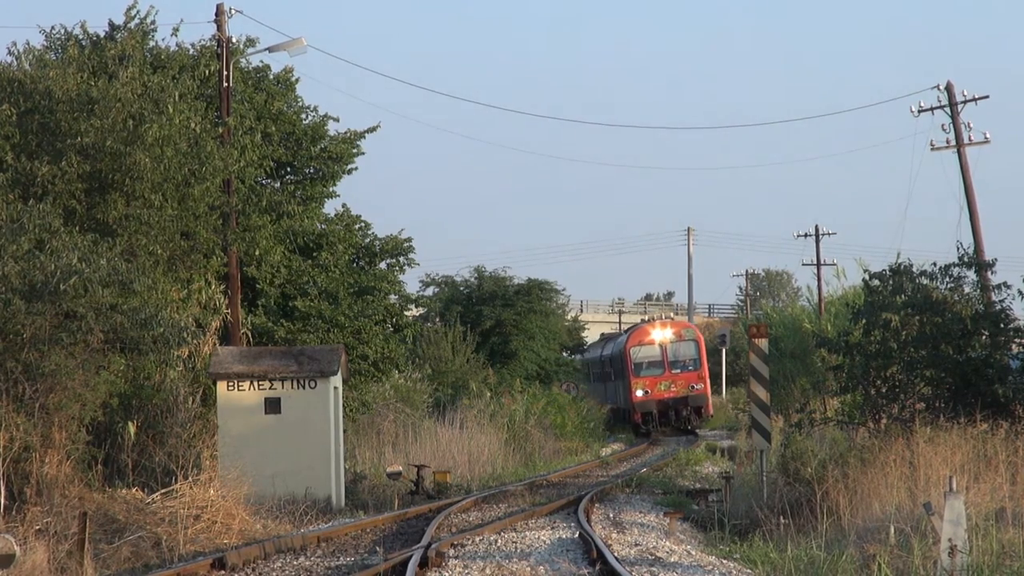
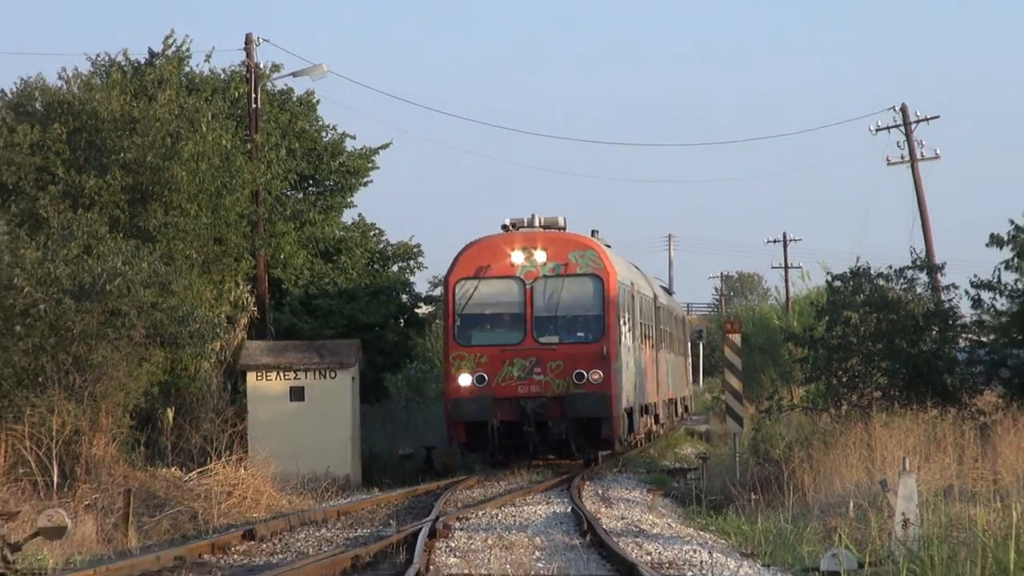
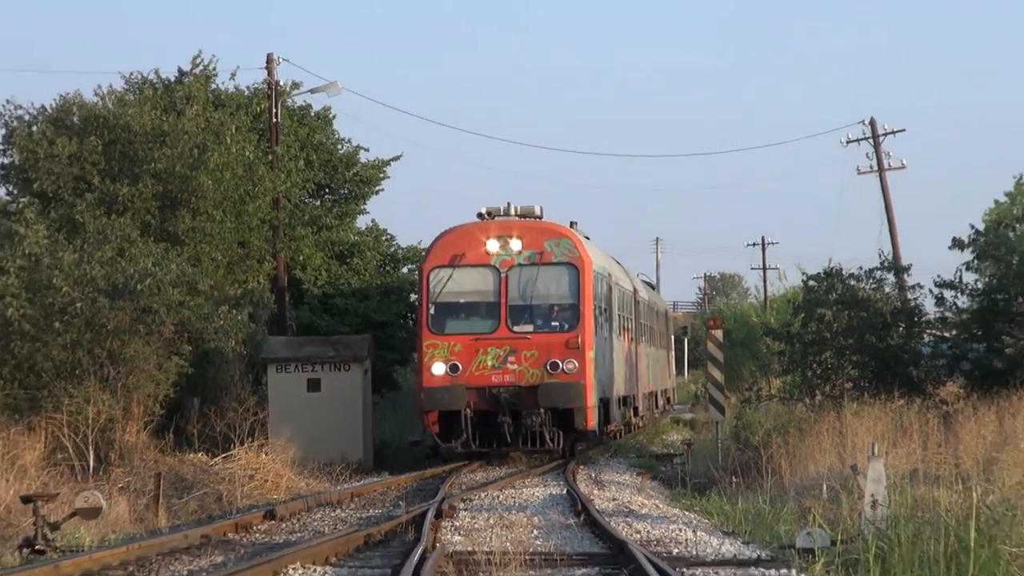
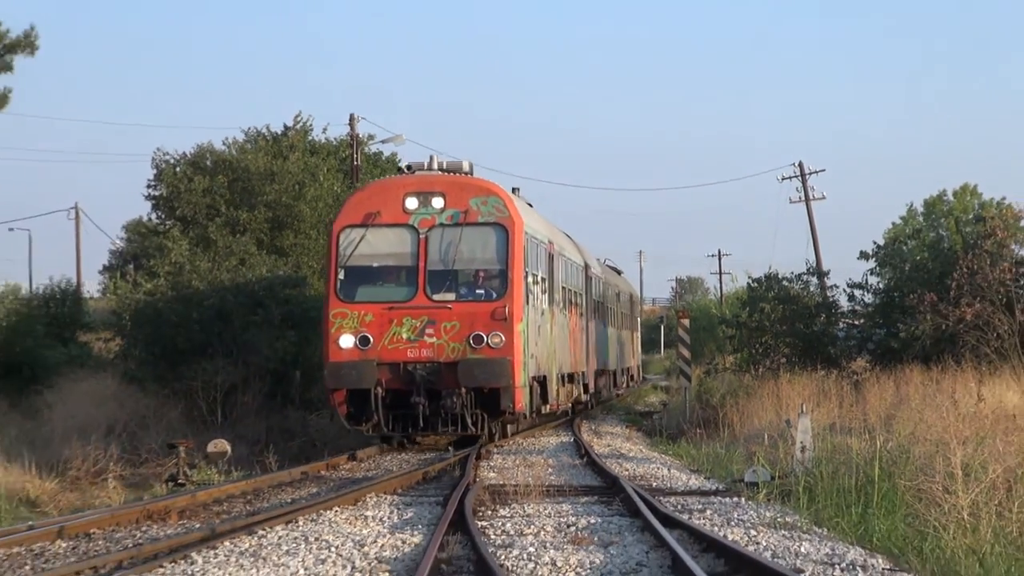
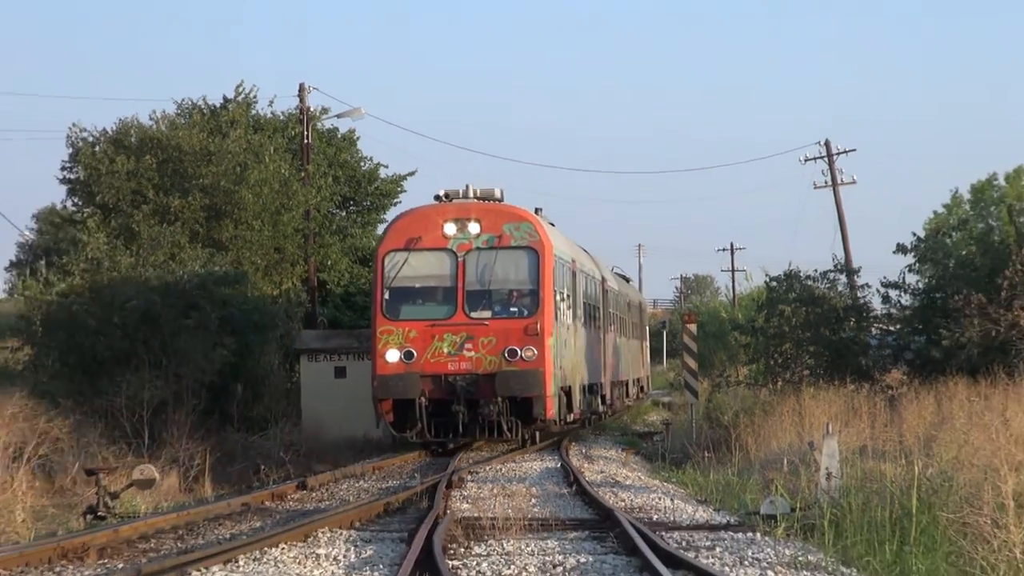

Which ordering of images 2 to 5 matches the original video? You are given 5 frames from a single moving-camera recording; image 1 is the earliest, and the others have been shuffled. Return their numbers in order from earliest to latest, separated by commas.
2, 3, 5, 4
